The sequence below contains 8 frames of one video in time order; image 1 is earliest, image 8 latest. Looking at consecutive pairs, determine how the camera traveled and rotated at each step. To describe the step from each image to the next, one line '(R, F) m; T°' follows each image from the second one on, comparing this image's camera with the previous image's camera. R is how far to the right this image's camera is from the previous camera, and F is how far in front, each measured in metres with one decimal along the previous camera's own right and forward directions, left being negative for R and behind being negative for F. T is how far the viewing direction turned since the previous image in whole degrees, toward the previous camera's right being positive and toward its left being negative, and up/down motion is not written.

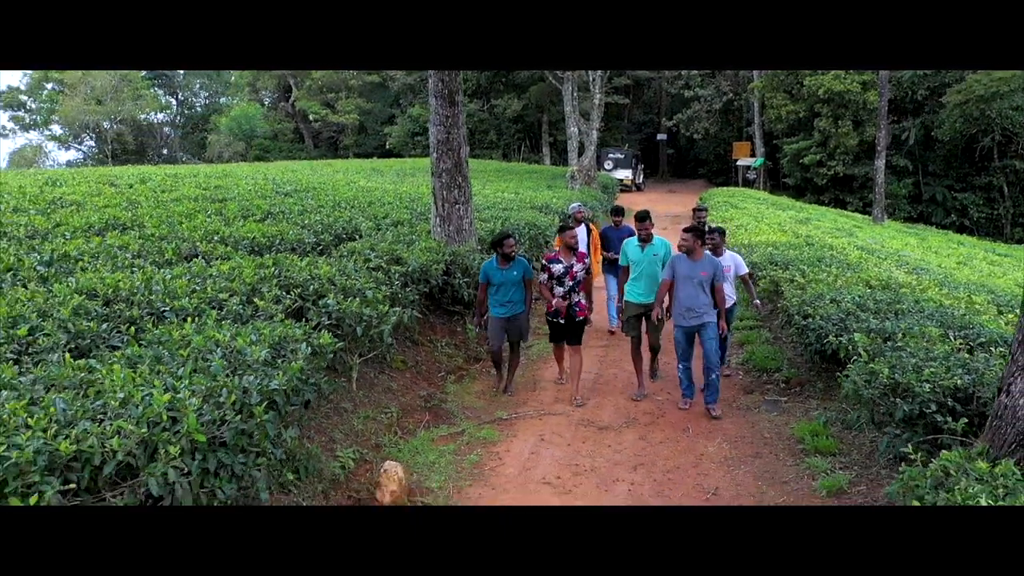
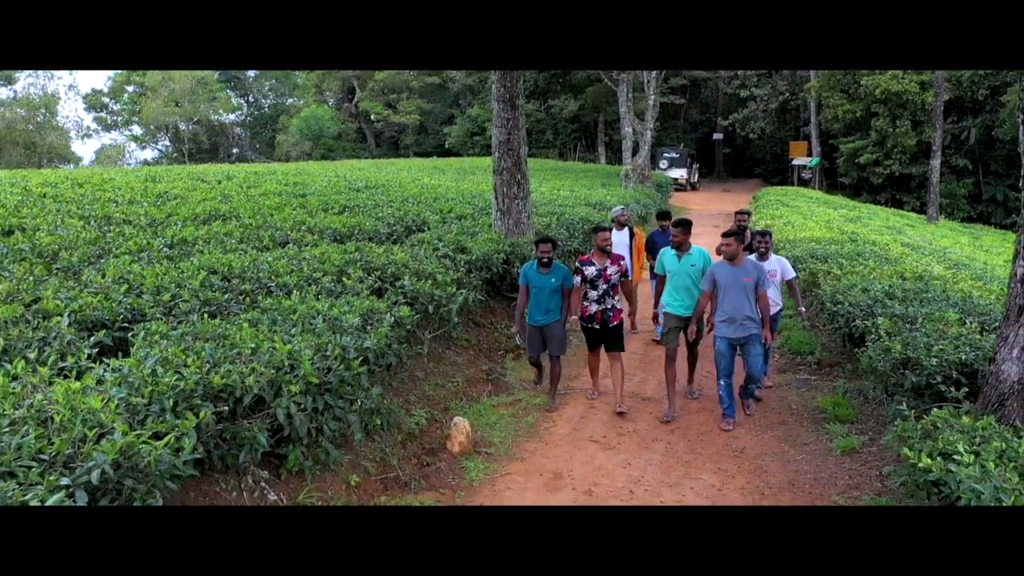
(0.0, -0.8) m; -4°
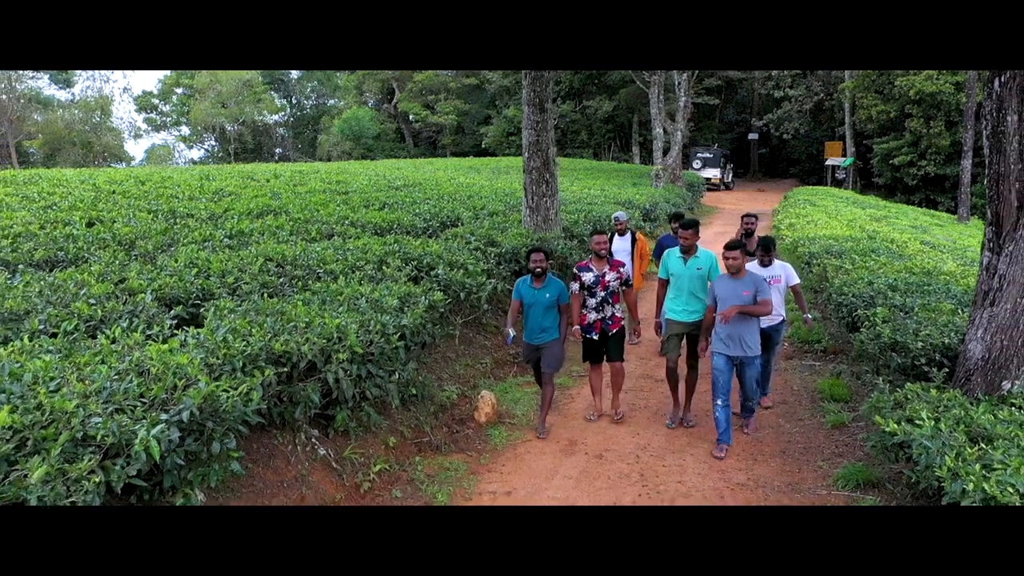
(+0.1, -0.7) m; -3°
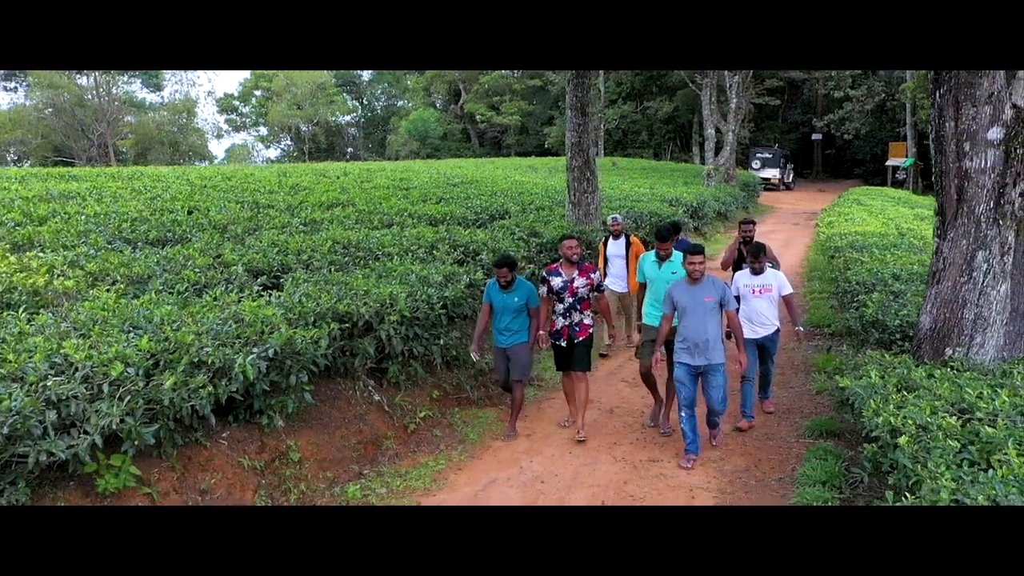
(+0.3, -1.1) m; -5°
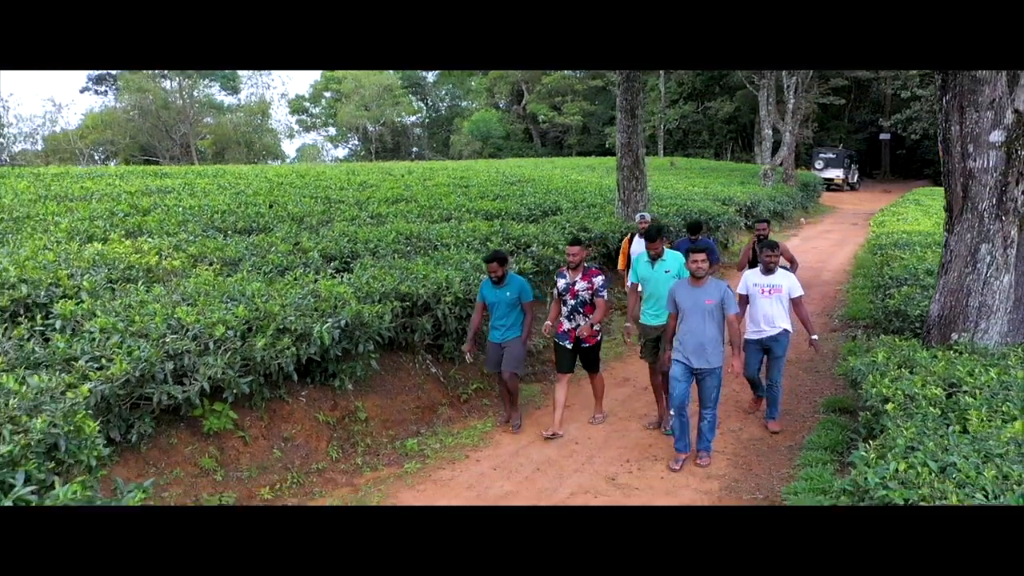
(+0.2, -0.7) m; -4°
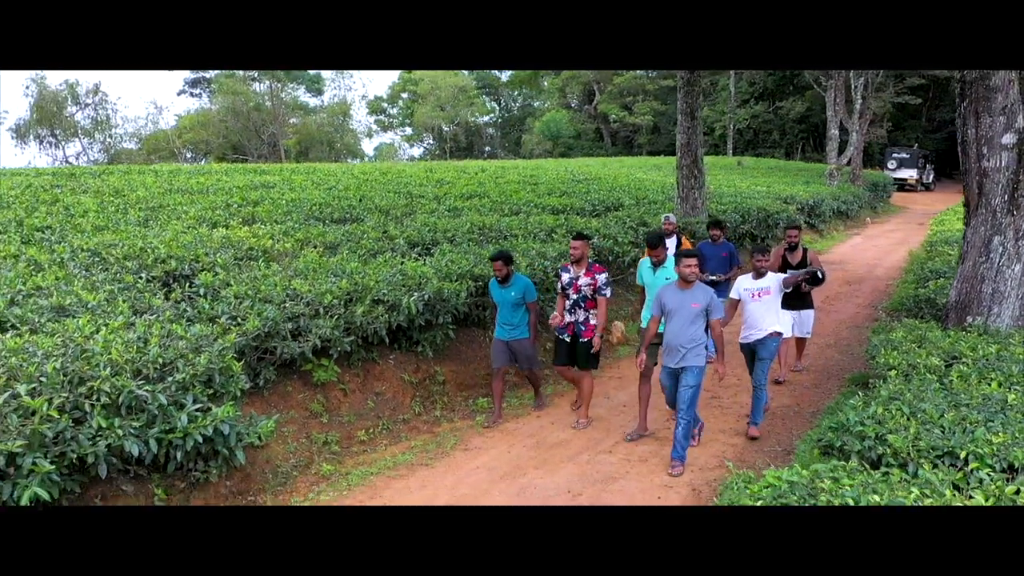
(+0.1, -1.0) m; -5°
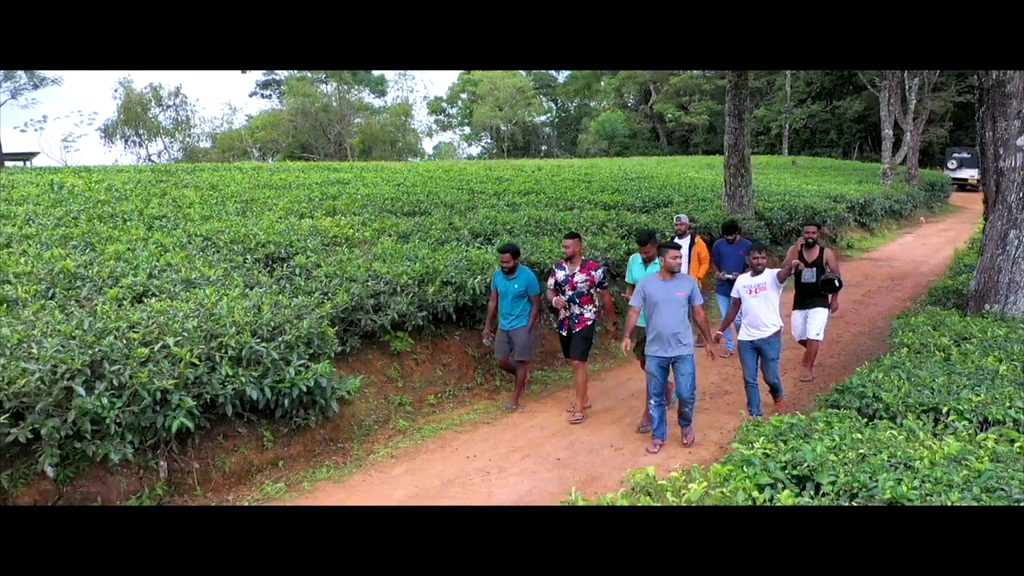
(0.0, -0.9) m; -4°
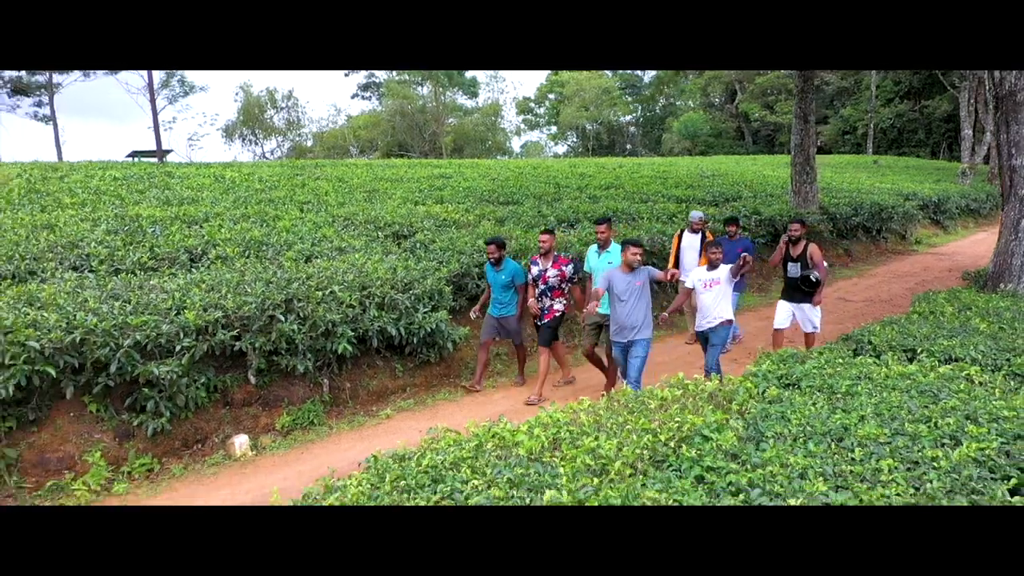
(+0.1, -1.6) m; -6°
